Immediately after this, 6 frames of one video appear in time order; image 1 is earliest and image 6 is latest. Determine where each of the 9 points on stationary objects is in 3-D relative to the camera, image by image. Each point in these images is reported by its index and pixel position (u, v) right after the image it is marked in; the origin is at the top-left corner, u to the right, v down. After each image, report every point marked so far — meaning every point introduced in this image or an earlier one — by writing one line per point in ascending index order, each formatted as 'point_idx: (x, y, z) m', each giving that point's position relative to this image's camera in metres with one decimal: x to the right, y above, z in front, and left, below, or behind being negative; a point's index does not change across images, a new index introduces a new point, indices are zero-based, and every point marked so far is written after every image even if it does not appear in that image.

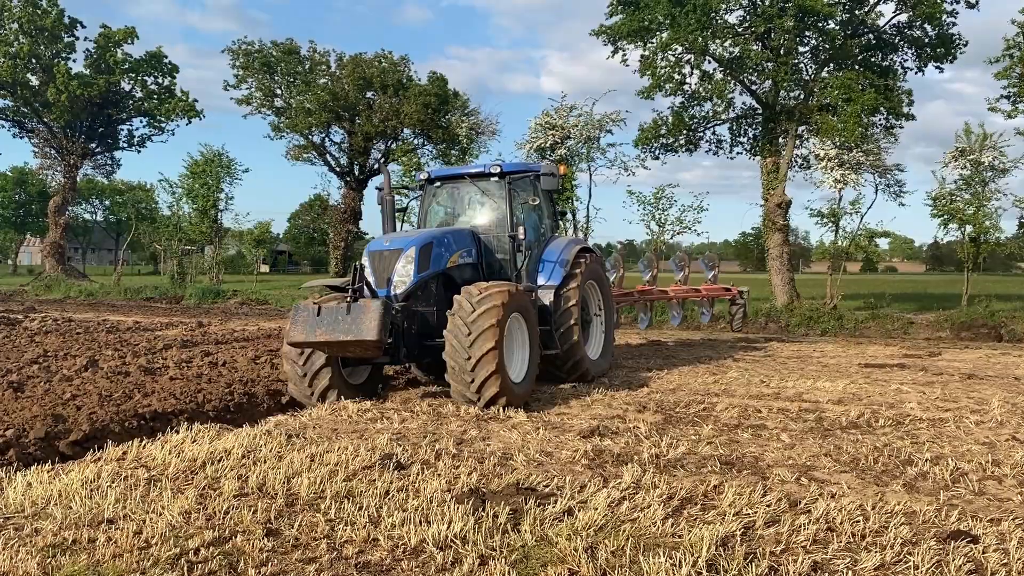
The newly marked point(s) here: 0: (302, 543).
0: (-0.7, -0.9, +3.1) m
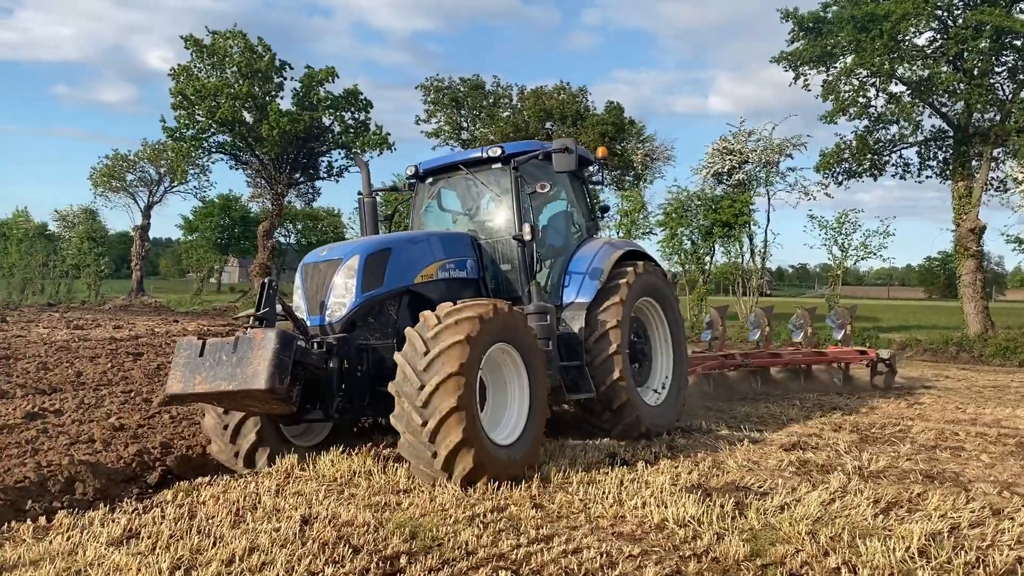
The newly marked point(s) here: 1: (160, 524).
0: (+0.2, -1.0, +3.8) m
1: (-1.4, -1.0, +3.6) m
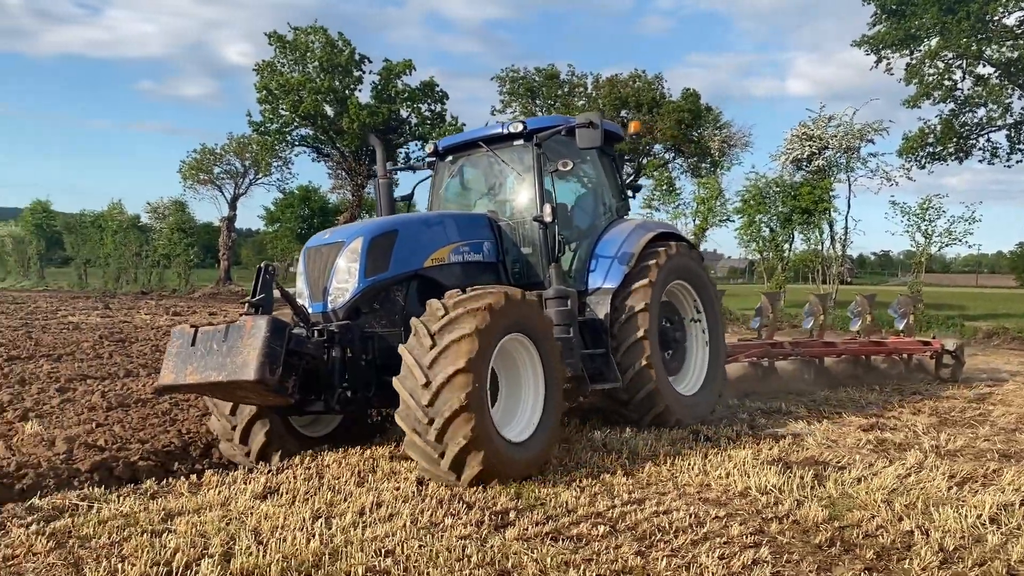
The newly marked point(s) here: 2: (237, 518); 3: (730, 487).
0: (+0.7, -0.9, +4.1) m
1: (-1.0, -0.9, +4.0) m
2: (-1.1, -0.9, +3.4) m
3: (+1.0, -0.9, +4.0) m
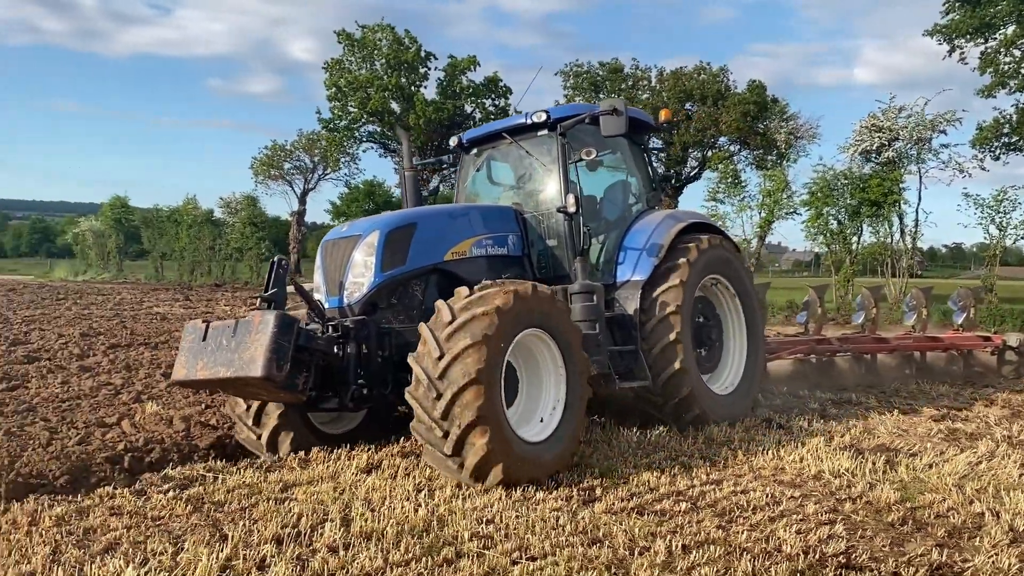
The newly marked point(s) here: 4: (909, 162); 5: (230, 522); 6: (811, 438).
0: (+1.1, -0.9, +4.4) m
1: (-0.6, -0.9, +4.4) m
2: (-0.7, -0.9, +3.8) m
3: (+1.4, -0.9, +4.2) m
4: (+8.0, +2.5, +17.7) m
5: (-1.0, -0.9, +3.3) m
6: (+1.7, -0.8, +4.9) m
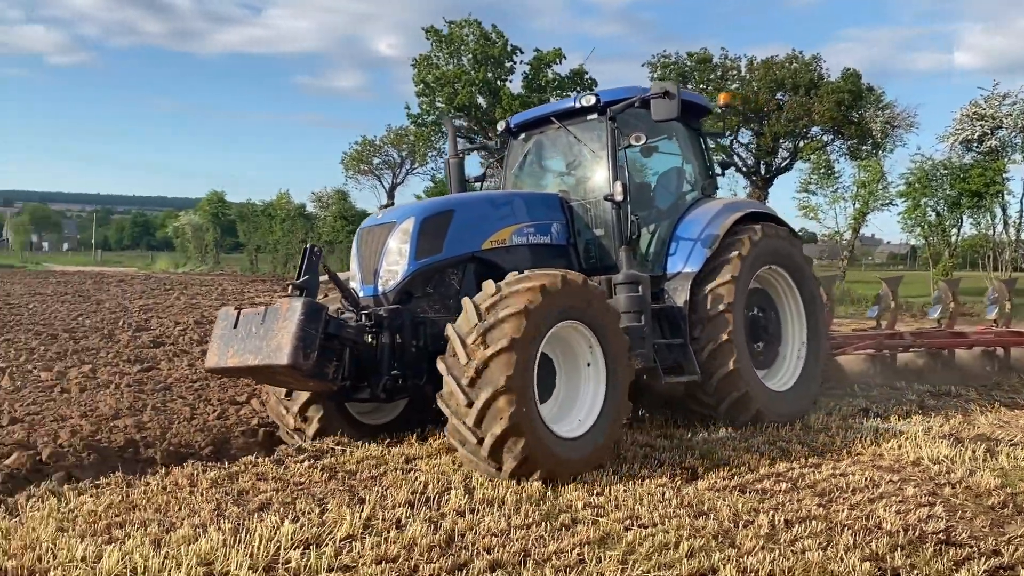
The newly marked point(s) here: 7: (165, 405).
0: (+1.6, -0.8, +4.5) m
1: (0.0, -0.8, +4.7) m
2: (-0.2, -0.8, +4.0) m
3: (+1.9, -0.8, +4.3) m
4: (+9.7, +2.7, +17.1) m
5: (-0.6, -0.8, +3.6) m
6: (+2.2, -0.8, +5.0) m
7: (-2.1, -0.7, +5.2) m
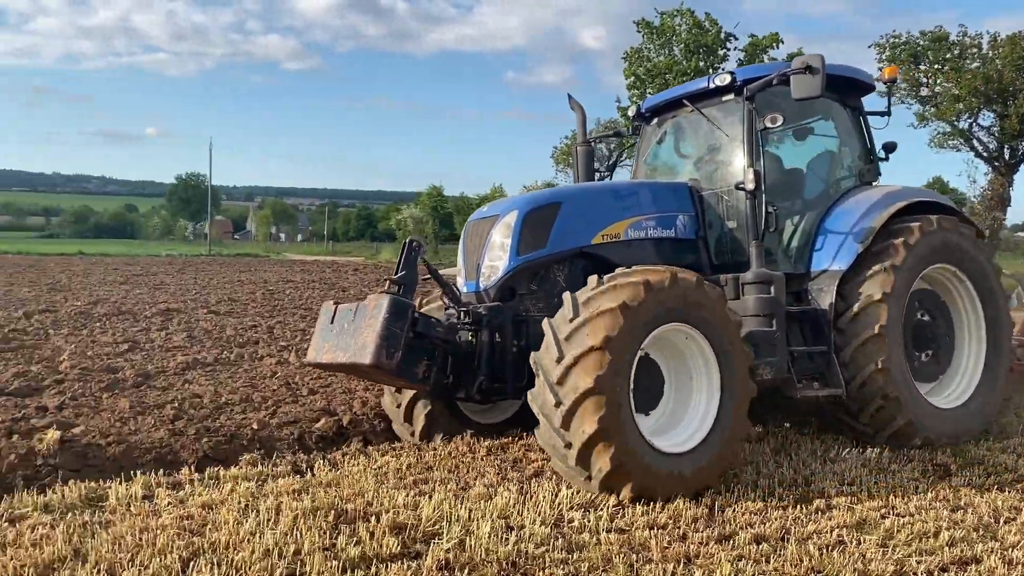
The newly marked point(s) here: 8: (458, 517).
0: (+2.9, -0.8, +4.3) m
1: (+1.3, -0.8, +4.9) m
2: (+1.0, -0.8, +4.3) m
3: (+3.1, -0.8, +4.1) m
4: (+13.7, +2.7, +14.7) m
5: (+0.5, -0.8, +4.0) m
6: (+3.6, -0.8, +4.7) m
7: (-0.6, -0.6, +5.9) m
8: (-0.2, -0.8, +3.1) m
